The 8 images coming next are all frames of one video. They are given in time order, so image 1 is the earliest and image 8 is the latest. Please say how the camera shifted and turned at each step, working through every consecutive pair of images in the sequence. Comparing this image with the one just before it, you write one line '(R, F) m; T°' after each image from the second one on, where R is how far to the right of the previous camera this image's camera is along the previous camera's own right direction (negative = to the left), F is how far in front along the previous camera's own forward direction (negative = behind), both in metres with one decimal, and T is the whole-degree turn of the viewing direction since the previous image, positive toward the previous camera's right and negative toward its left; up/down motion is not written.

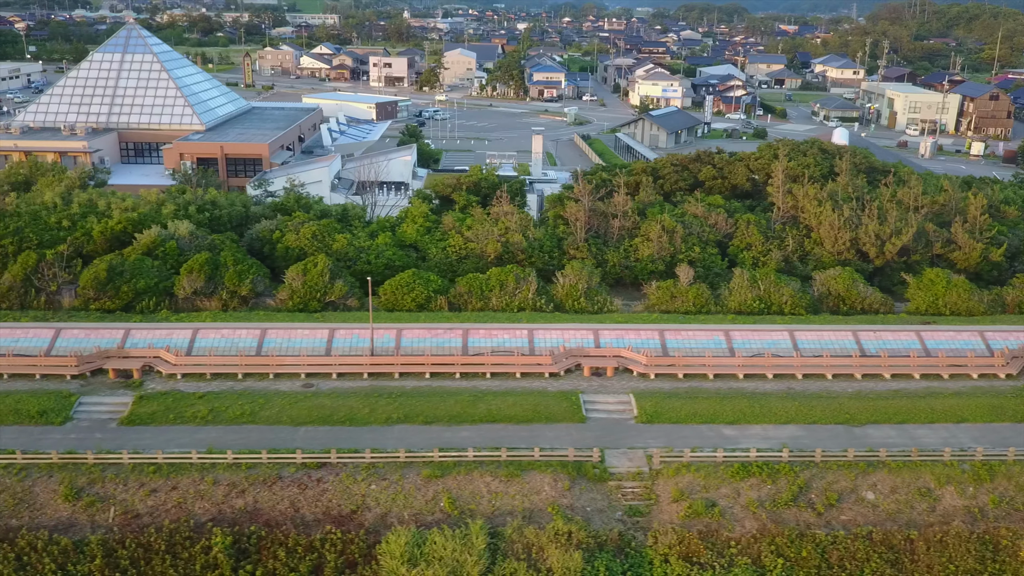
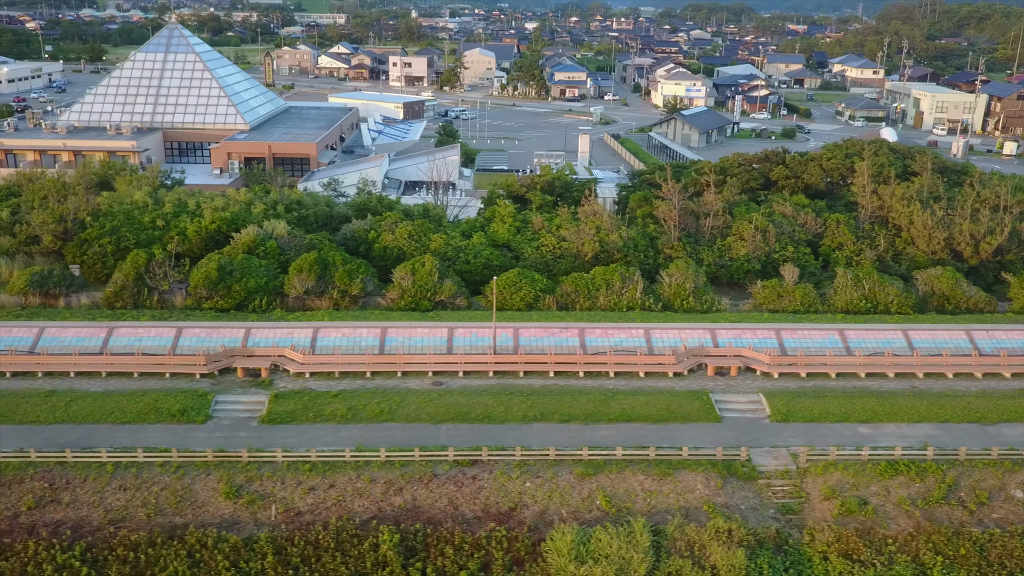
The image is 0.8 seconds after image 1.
(-1.7, -0.1) m; 0°
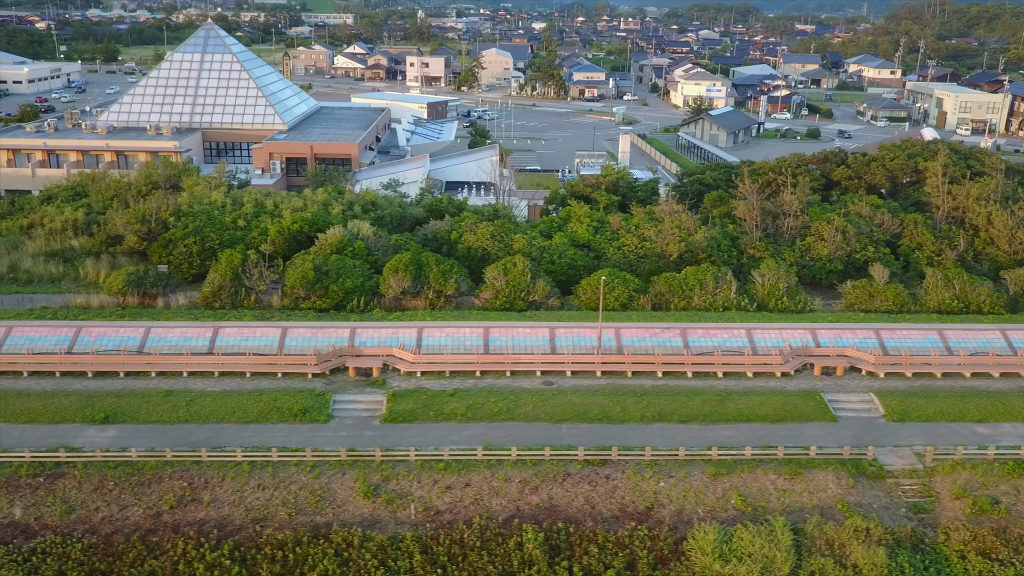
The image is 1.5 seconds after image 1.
(-1.5, 0.0) m; 0°
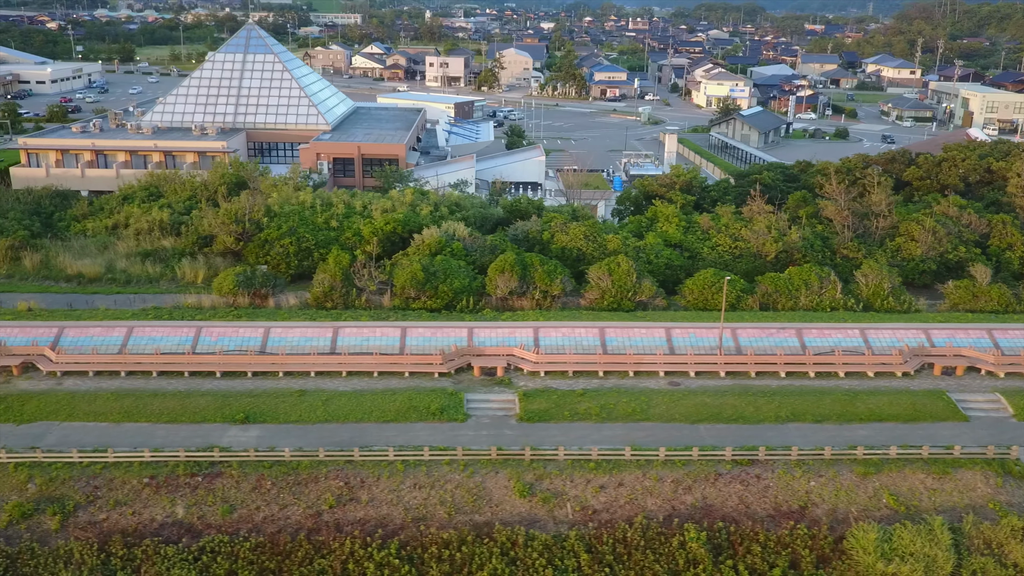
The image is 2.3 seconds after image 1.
(-1.7, 0.0) m; 0°
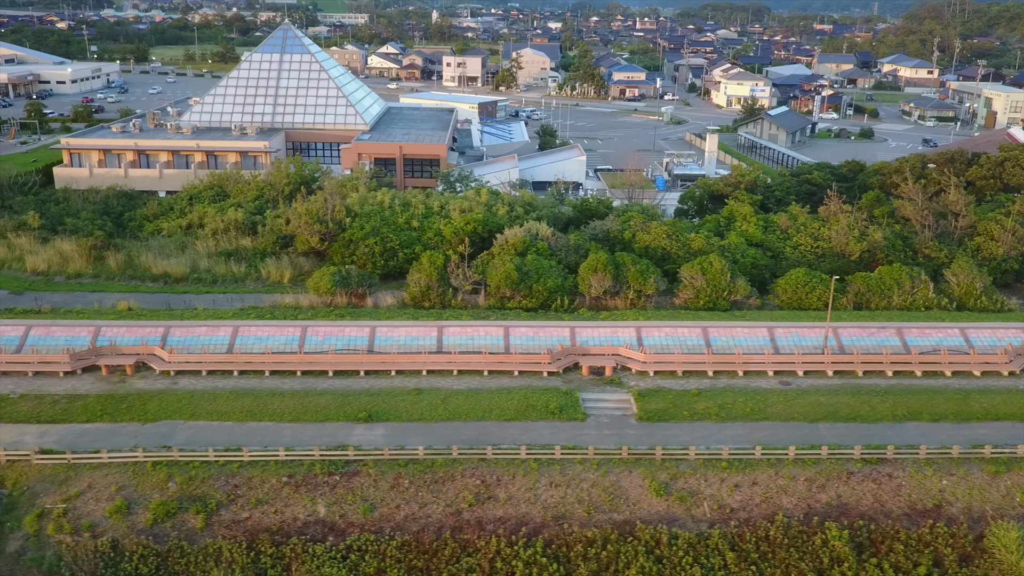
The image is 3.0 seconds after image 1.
(-1.5, 0.0) m; 0°
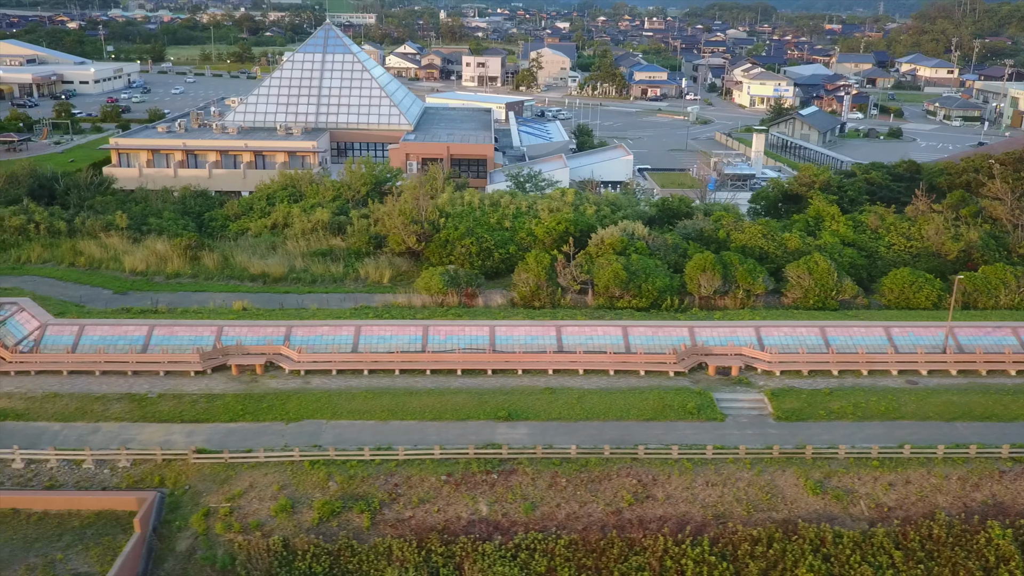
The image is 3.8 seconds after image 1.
(-1.8, 0.0) m; 0°
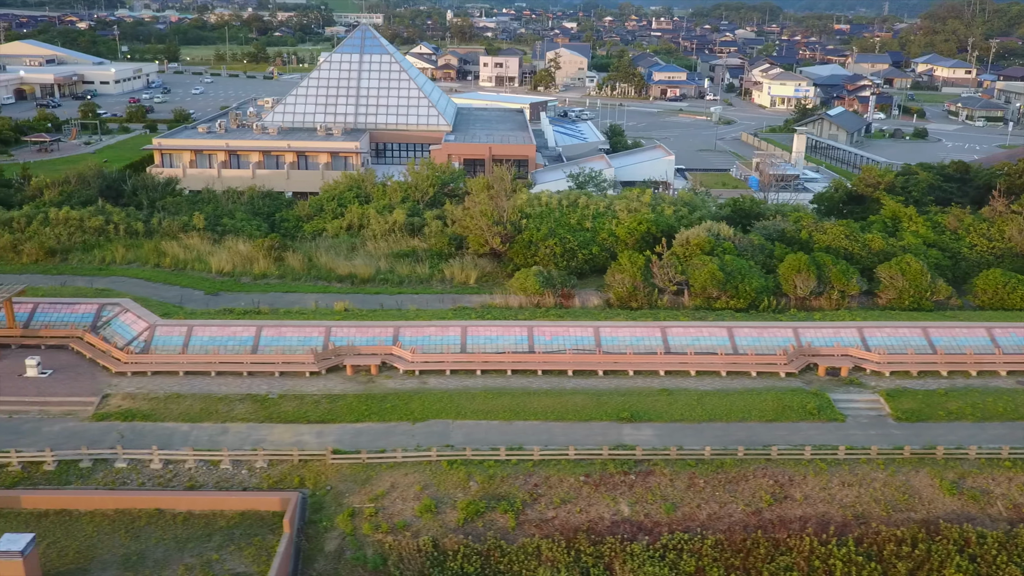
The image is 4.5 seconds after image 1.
(-1.5, 0.0) m; 0°
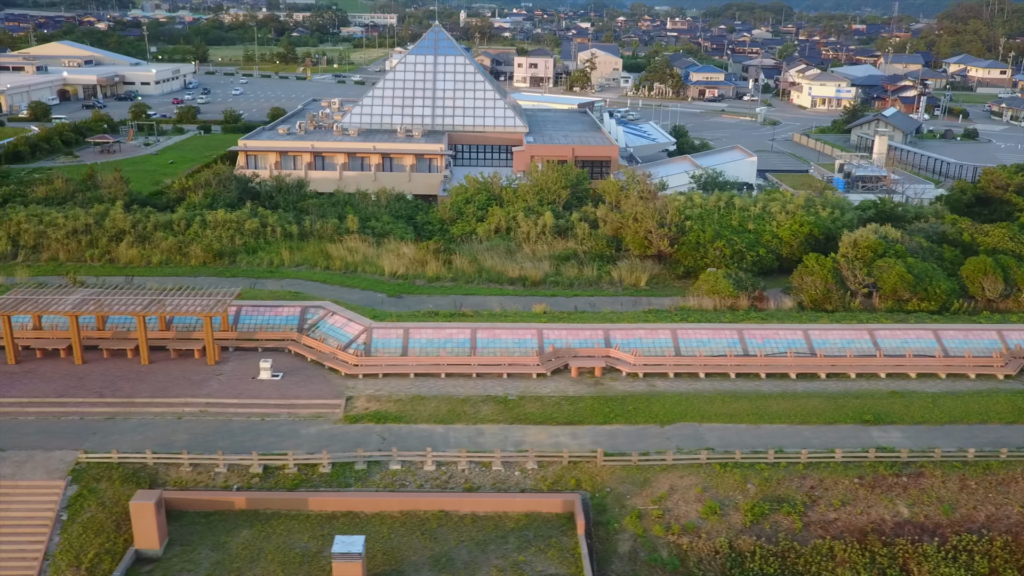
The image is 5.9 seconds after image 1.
(-3.1, -0.1) m; 0°
